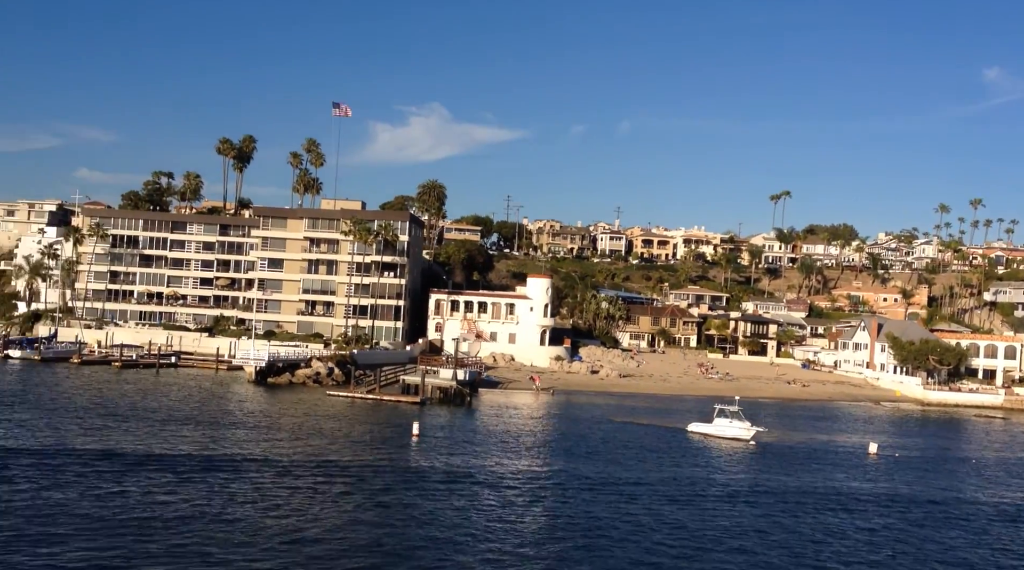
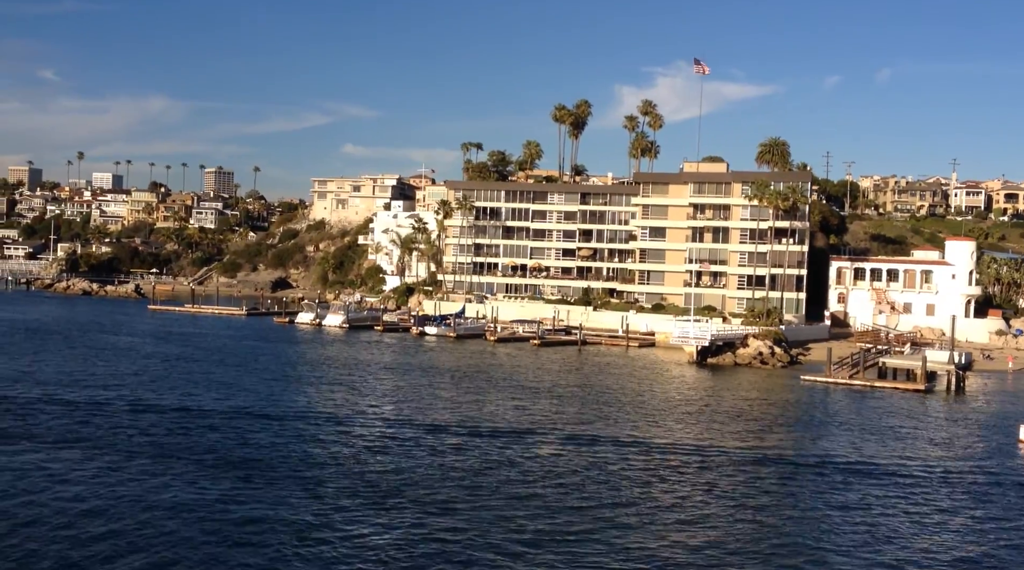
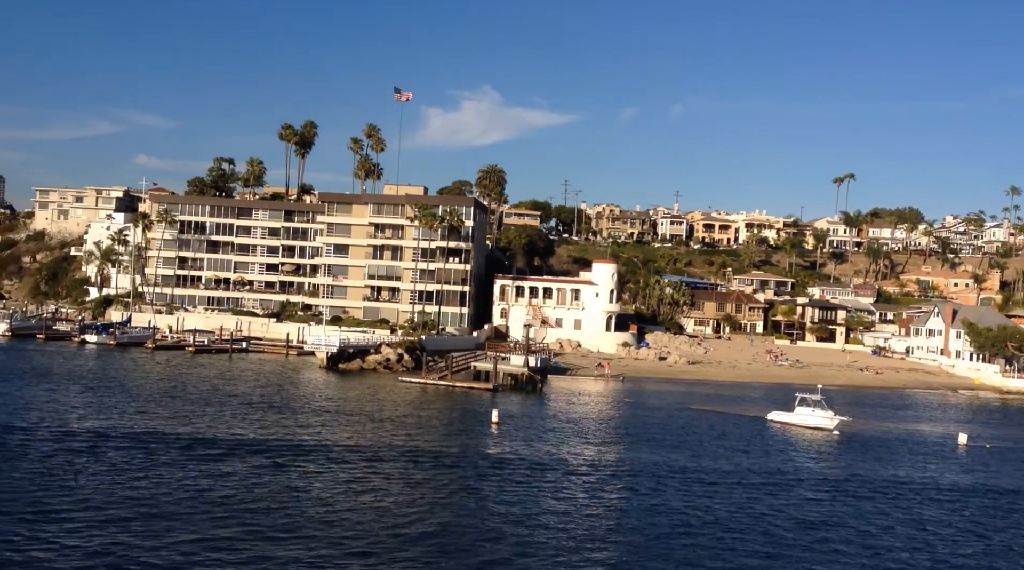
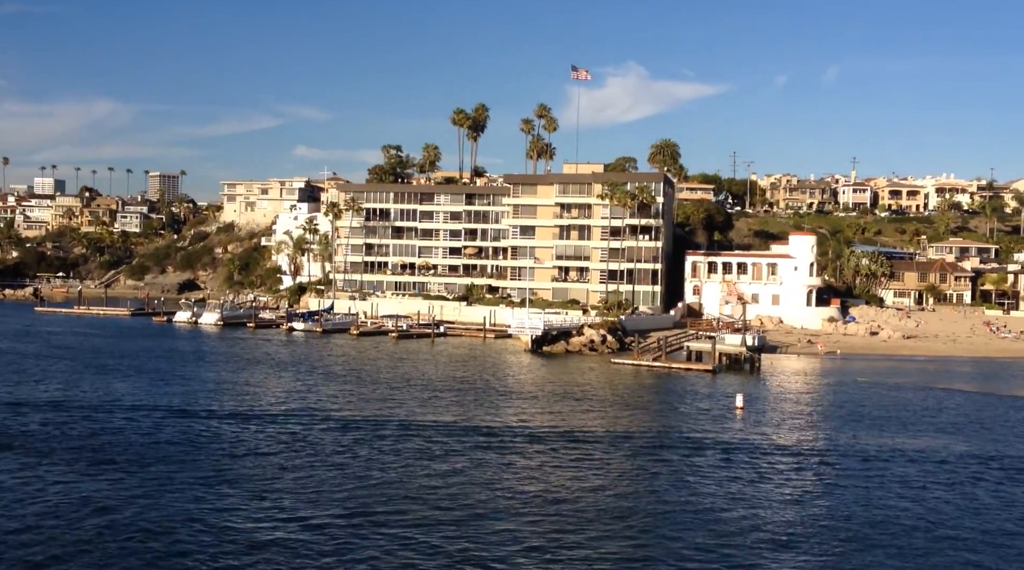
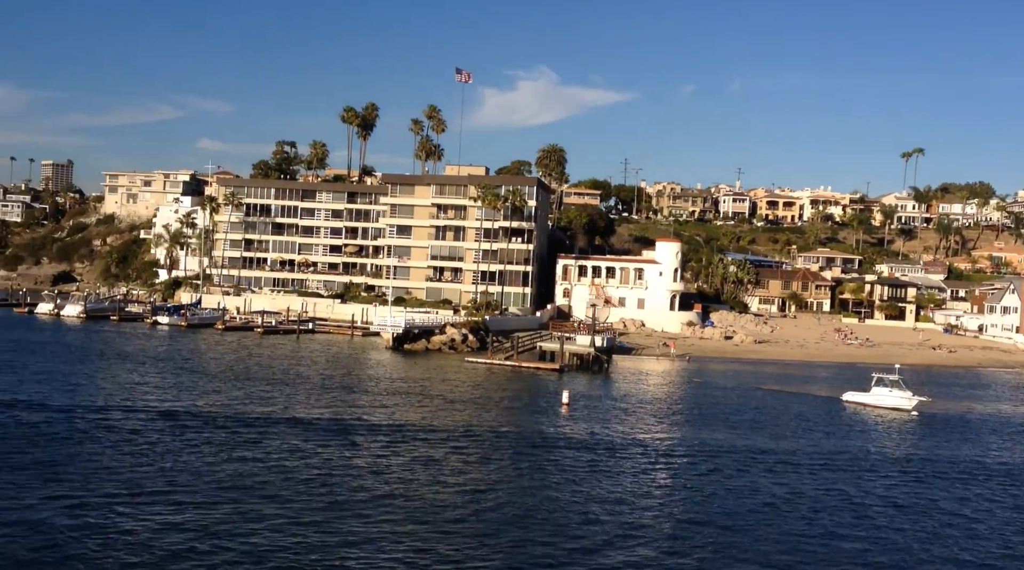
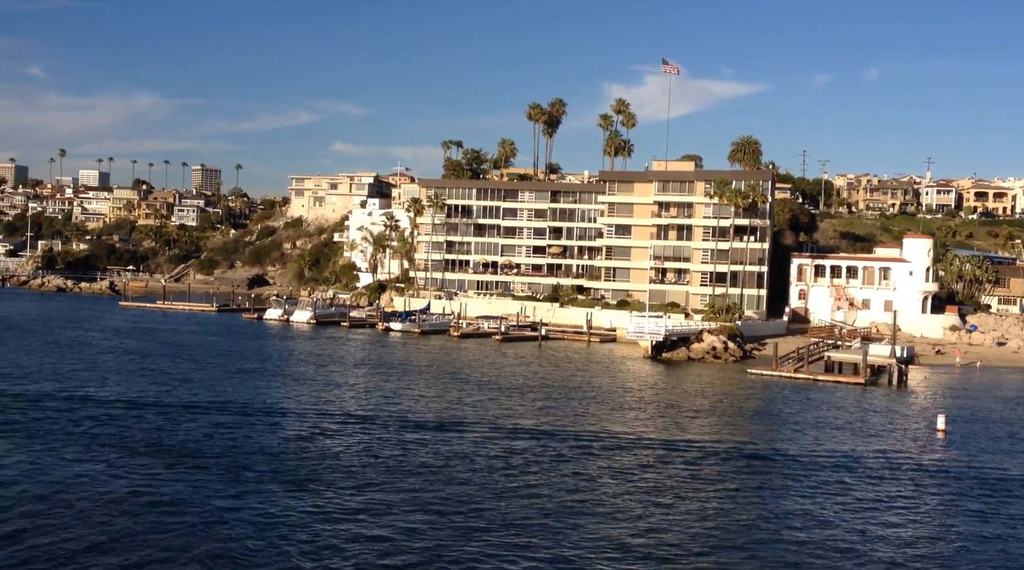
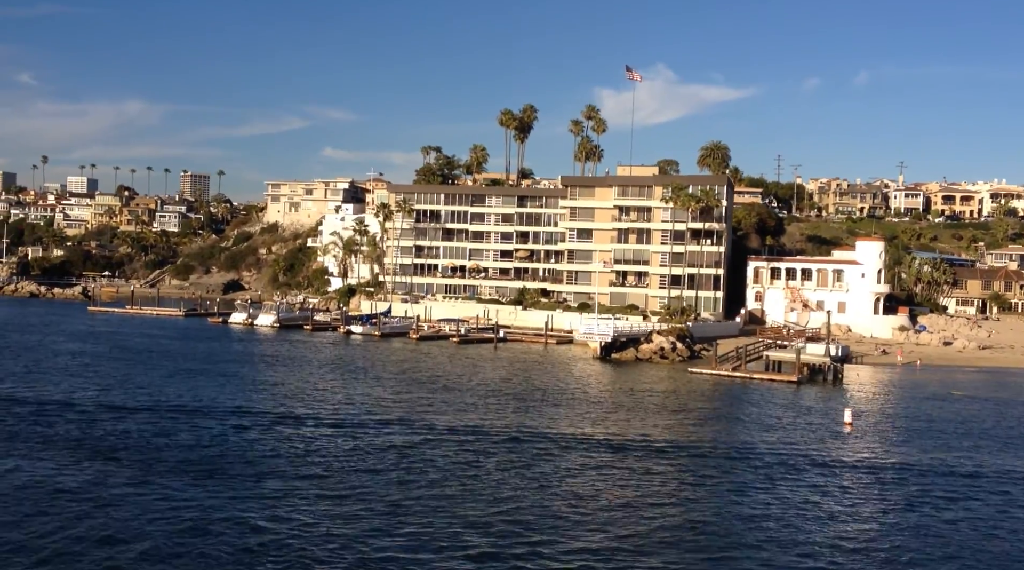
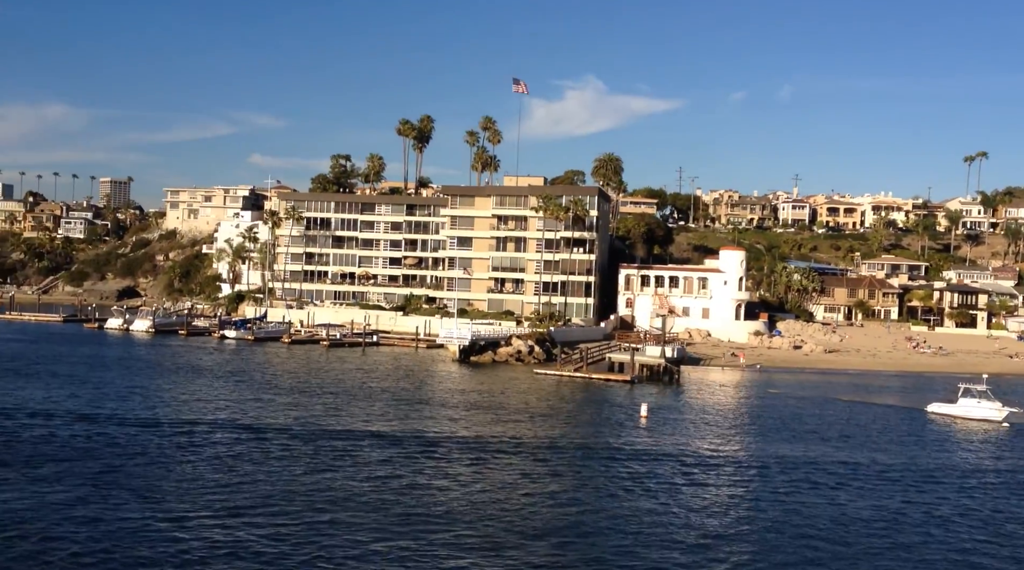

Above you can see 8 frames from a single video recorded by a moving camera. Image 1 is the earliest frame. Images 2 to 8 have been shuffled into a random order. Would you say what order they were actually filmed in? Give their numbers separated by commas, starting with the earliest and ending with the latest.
3, 5, 8, 4, 7, 6, 2
